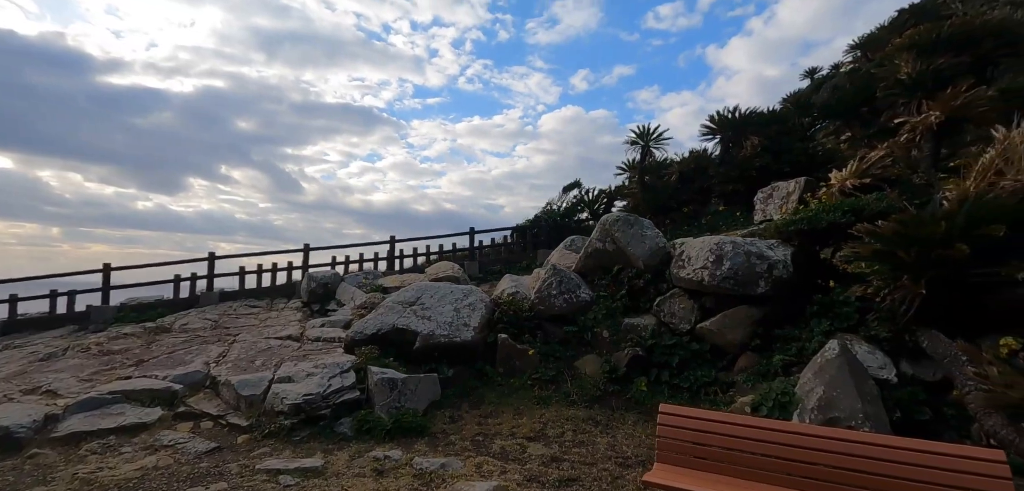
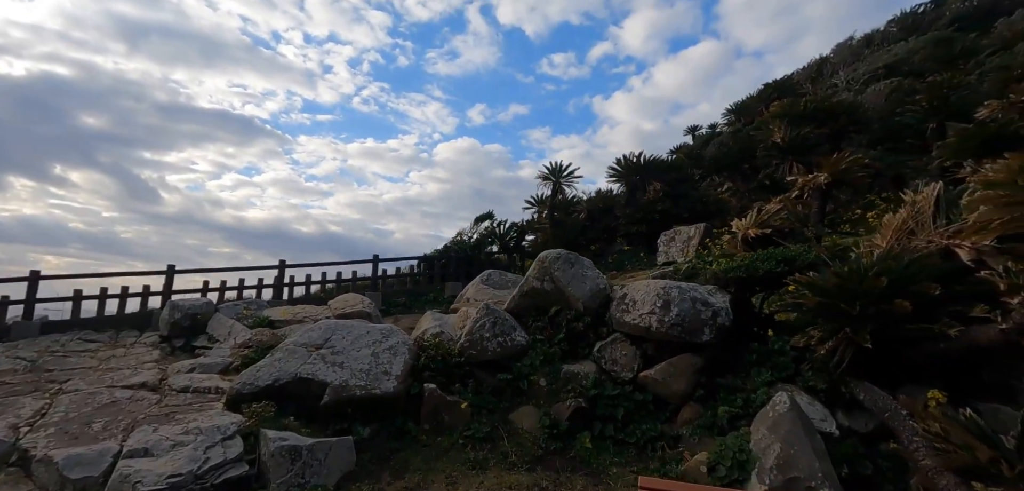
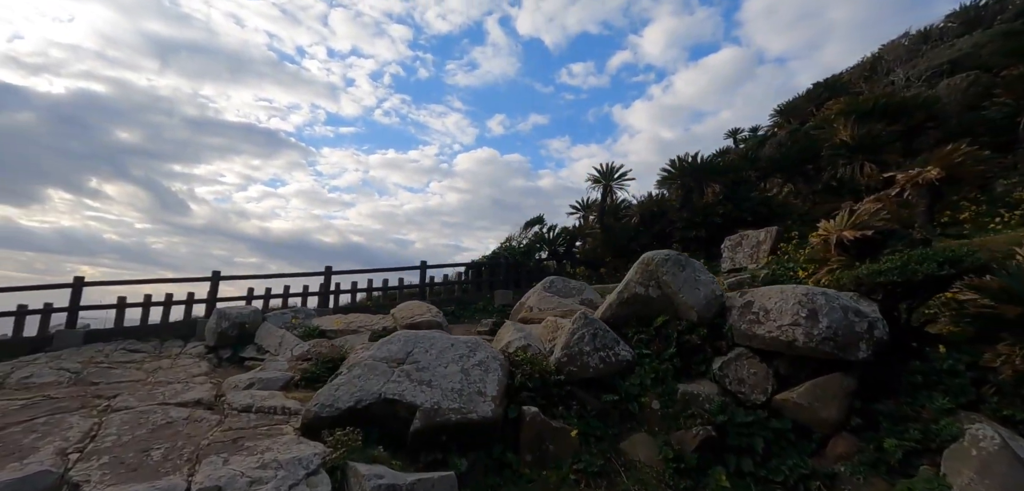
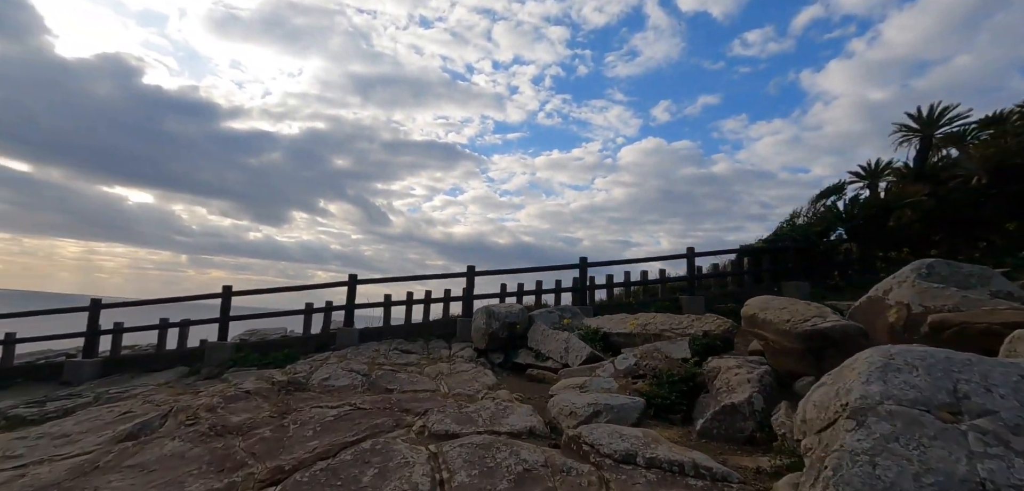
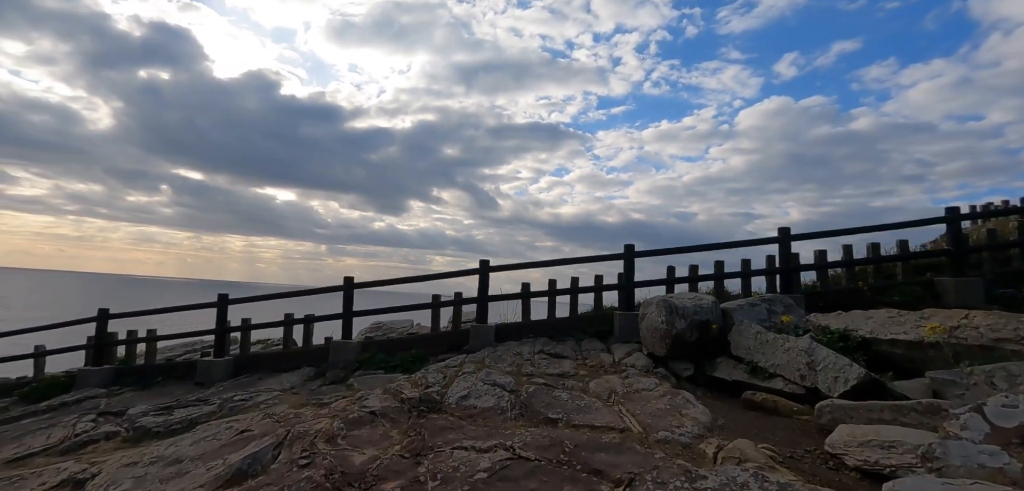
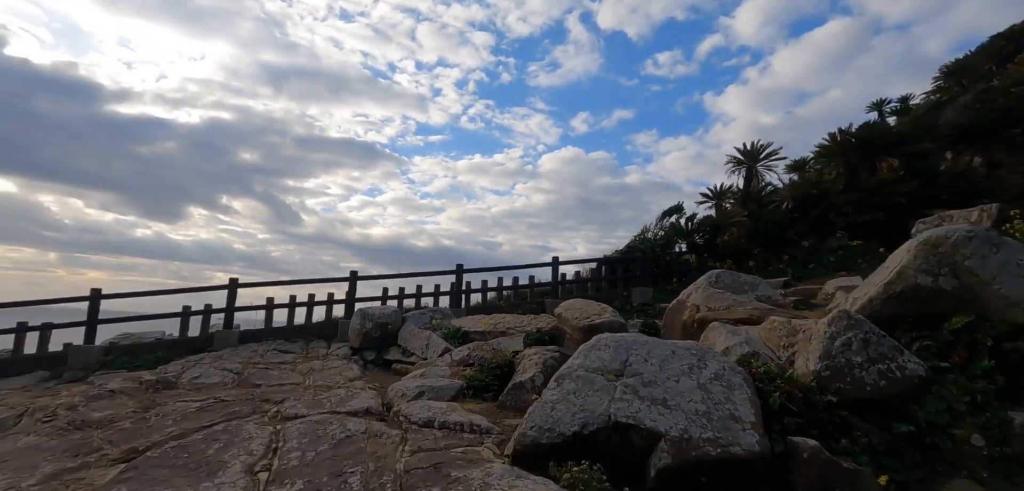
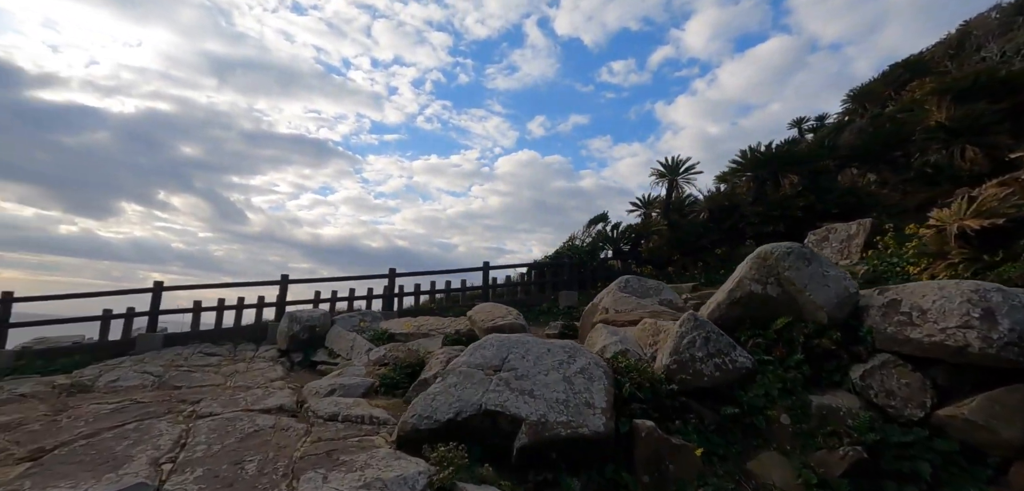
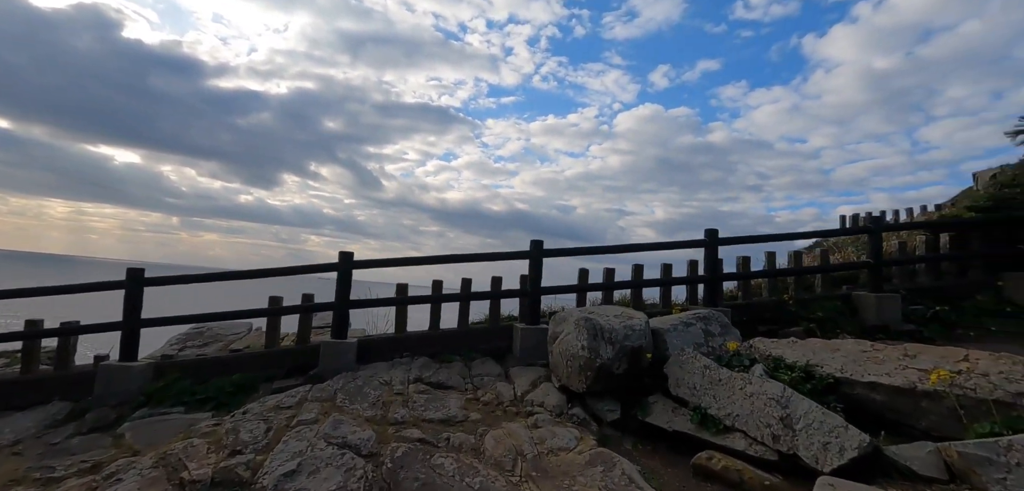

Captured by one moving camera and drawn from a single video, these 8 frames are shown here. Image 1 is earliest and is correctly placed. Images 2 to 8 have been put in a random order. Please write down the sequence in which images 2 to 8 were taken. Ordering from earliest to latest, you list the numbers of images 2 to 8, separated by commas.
2, 3, 7, 6, 4, 5, 8
